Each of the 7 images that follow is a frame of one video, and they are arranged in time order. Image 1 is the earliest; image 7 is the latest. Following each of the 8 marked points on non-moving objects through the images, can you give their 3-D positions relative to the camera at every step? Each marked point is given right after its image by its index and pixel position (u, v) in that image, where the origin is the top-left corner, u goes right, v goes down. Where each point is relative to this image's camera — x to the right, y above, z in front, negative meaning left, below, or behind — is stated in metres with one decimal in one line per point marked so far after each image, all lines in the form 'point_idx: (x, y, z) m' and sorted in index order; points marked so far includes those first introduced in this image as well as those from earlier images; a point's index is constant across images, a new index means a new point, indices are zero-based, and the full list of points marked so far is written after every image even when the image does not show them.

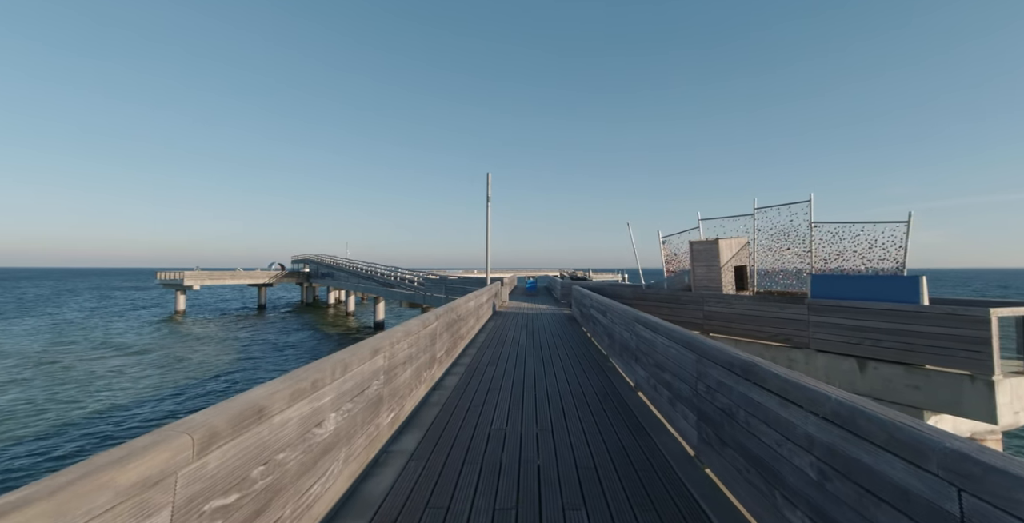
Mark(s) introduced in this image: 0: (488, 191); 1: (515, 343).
0: (-1.0, +2.8, +14.4) m
1: (+0.1, -1.7, +7.2) m
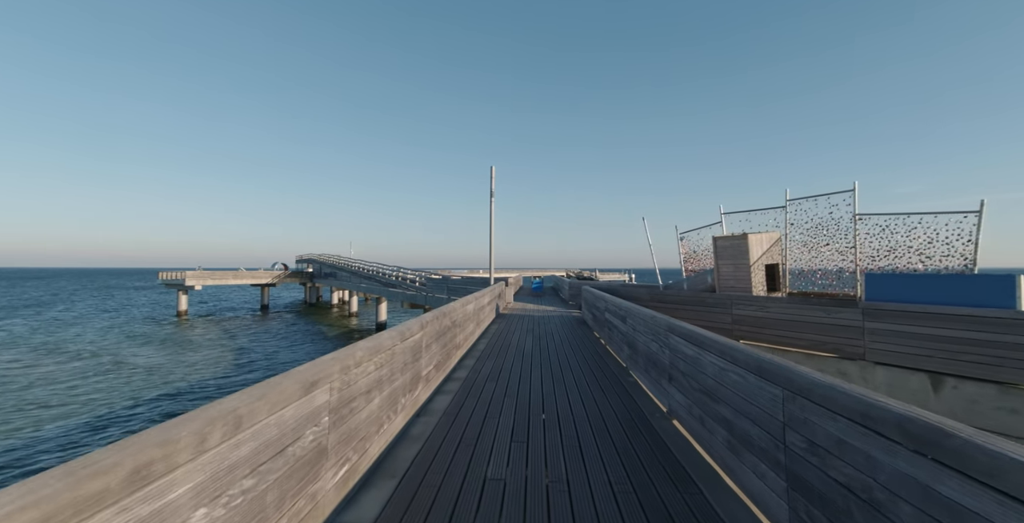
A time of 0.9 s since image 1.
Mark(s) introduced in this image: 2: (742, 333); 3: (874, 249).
0: (-0.8, +2.9, +13.6) m
1: (+0.2, -1.7, +6.4) m
2: (+4.3, -1.3, +6.6) m
3: (+6.5, +0.2, +6.4) m
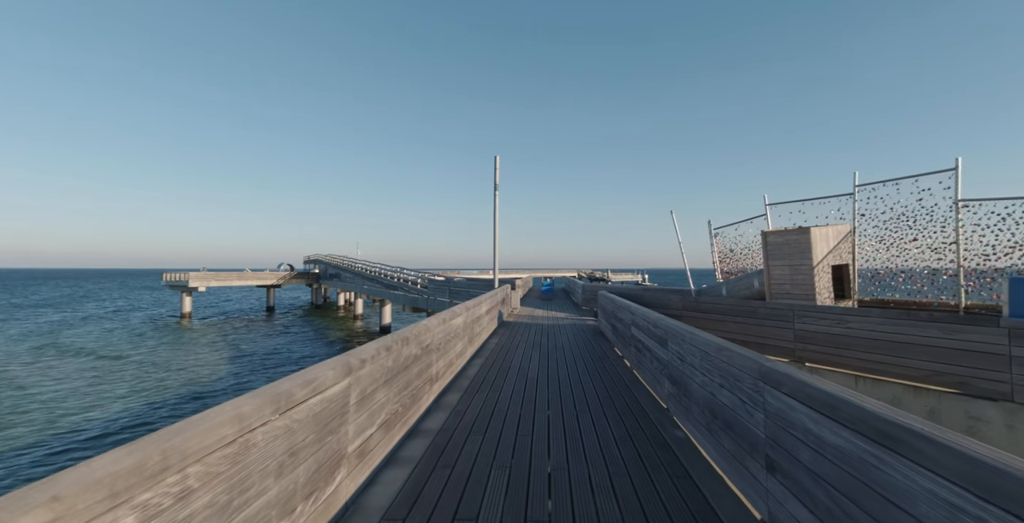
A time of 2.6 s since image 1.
0: (-0.6, +2.8, +12.3) m
1: (+0.2, -1.7, +5.0) m
2: (+4.3, -1.3, +5.1) m
3: (+6.5, +0.2, +4.9) m
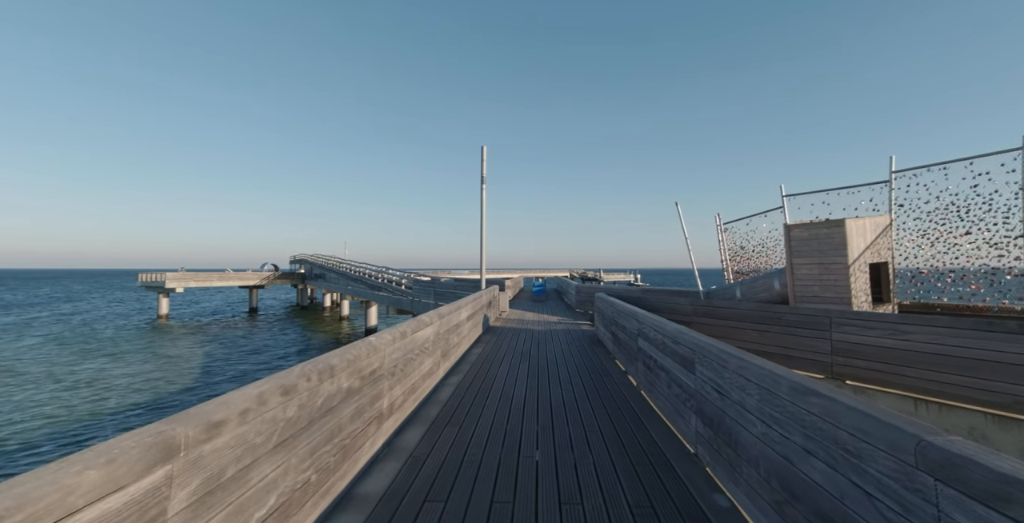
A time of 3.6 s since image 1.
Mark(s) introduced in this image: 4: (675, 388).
0: (-1.0, +2.9, +11.3) m
1: (0.0, -1.6, +4.1) m
2: (+4.1, -1.3, +4.2) m
3: (+6.3, +0.3, +4.1) m
4: (+1.4, -1.1, +3.1) m
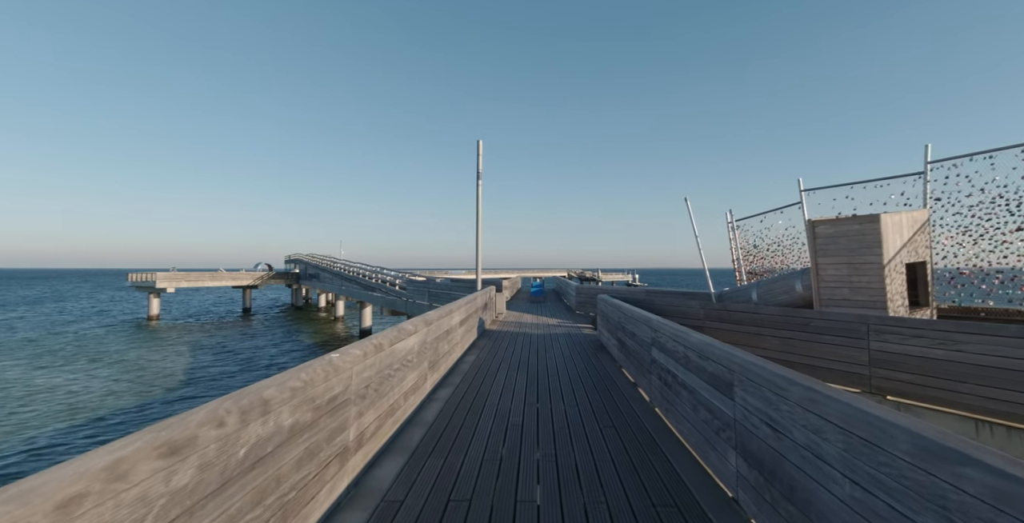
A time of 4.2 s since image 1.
0: (-1.0, +2.9, +10.8) m
1: (-0.1, -1.6, +3.5) m
2: (+4.1, -1.3, +3.7) m
3: (+6.3, +0.3, +3.6) m
4: (+1.4, -1.1, +2.6) m
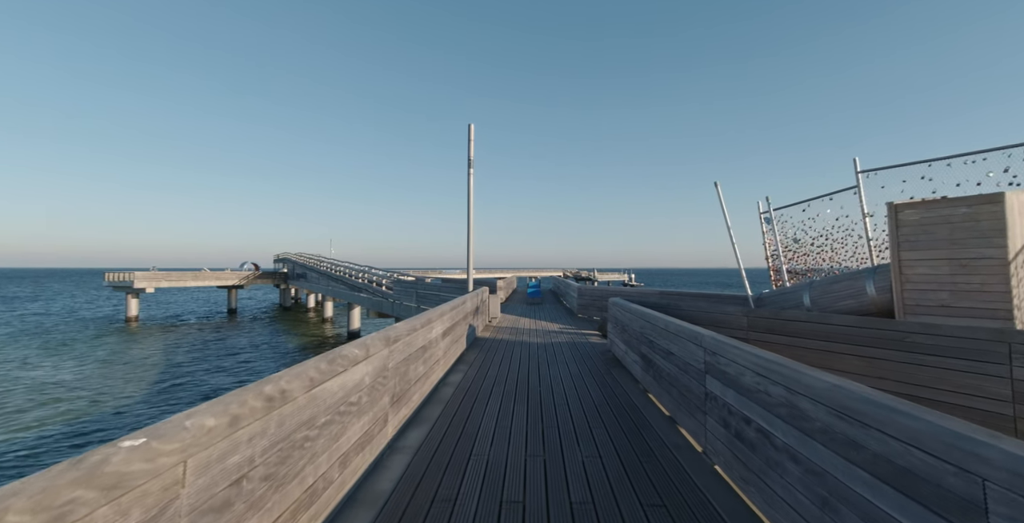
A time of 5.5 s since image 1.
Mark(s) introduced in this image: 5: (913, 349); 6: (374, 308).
0: (-1.1, +2.9, +9.5) m
1: (-0.1, -1.6, +2.3) m
2: (+4.0, -1.3, +2.6) m
3: (+6.2, +0.3, +2.4) m
4: (+1.4, -1.1, +1.4) m
5: (+3.8, -0.8, +3.3) m
6: (-6.9, -2.3, +17.8) m
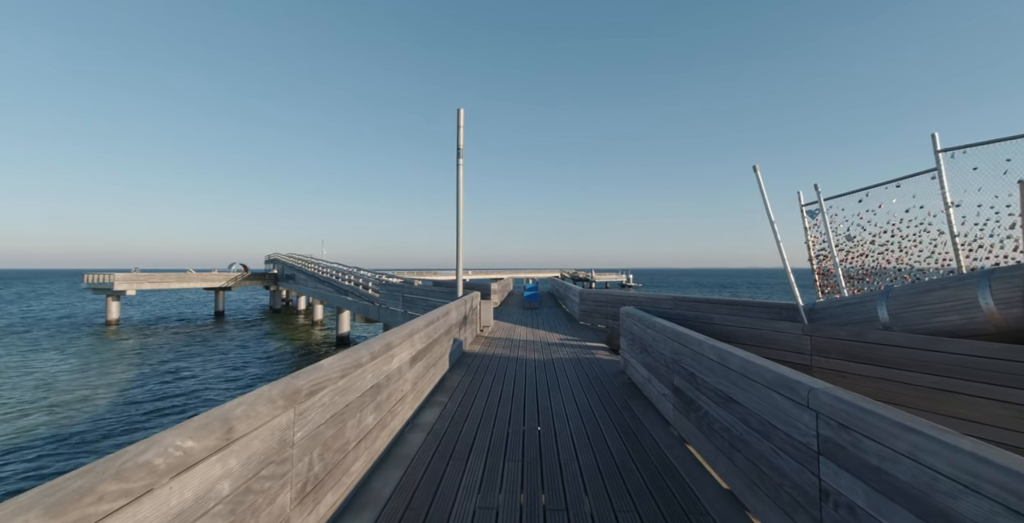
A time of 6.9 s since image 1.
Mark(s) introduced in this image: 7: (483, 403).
0: (-1.3, +2.9, +8.4) m
1: (-0.2, -1.6, +1.2) m
2: (+4.0, -1.3, +1.4) m
3: (+6.2, +0.3, +1.3) m
4: (+1.3, -1.1, +0.3) m
5: (+3.7, -0.8, +2.2) m
6: (-7.0, -2.4, +16.6) m
7: (-0.4, -1.7, +4.3) m
